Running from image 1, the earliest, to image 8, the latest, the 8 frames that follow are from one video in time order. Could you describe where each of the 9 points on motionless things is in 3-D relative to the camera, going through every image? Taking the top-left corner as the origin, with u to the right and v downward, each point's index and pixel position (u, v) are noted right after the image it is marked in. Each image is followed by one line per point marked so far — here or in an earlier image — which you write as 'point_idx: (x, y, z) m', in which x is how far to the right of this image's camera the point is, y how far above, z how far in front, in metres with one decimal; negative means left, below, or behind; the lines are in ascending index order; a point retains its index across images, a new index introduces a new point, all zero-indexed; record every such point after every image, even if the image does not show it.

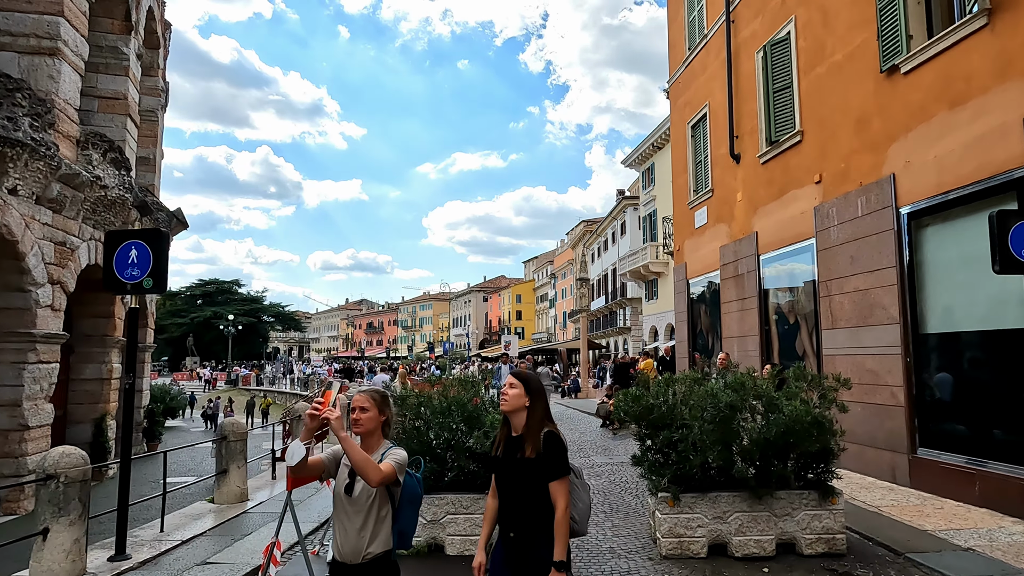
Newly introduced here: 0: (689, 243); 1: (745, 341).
0: (+4.0, +1.0, +14.8) m
1: (+4.2, -1.0, +11.8) m
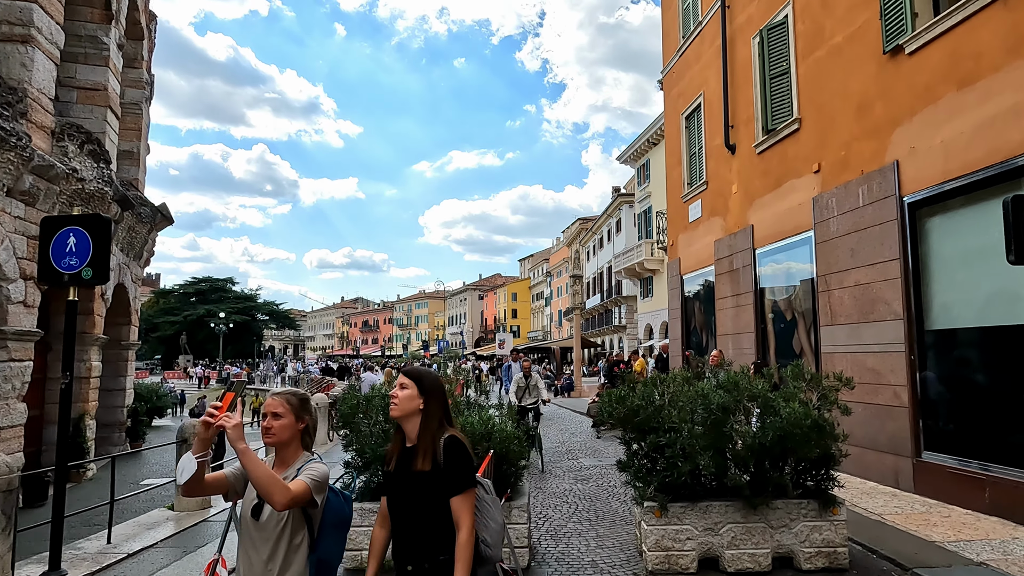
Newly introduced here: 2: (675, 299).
0: (+3.7, +1.1, +14.4) m
1: (+3.9, -0.9, +11.4) m
2: (+3.6, -0.2, +14.8) m
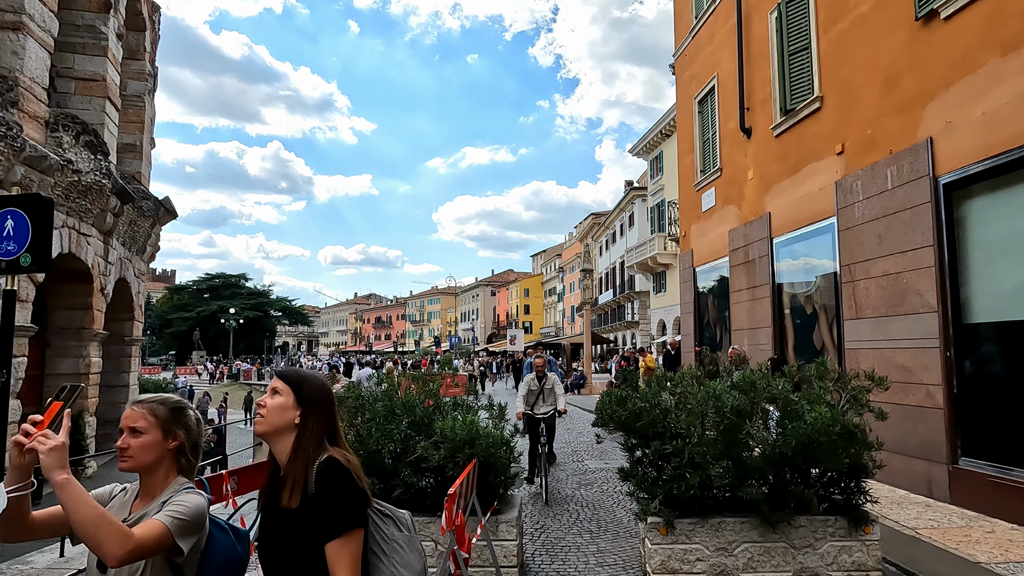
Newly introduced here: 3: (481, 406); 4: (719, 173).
0: (+3.8, +1.3, +13.7) m
1: (+4.0, -0.7, +10.7) m
2: (+3.7, -0.1, +14.2) m
3: (-0.3, -1.0, +5.6) m
4: (+3.9, +2.1, +12.3) m
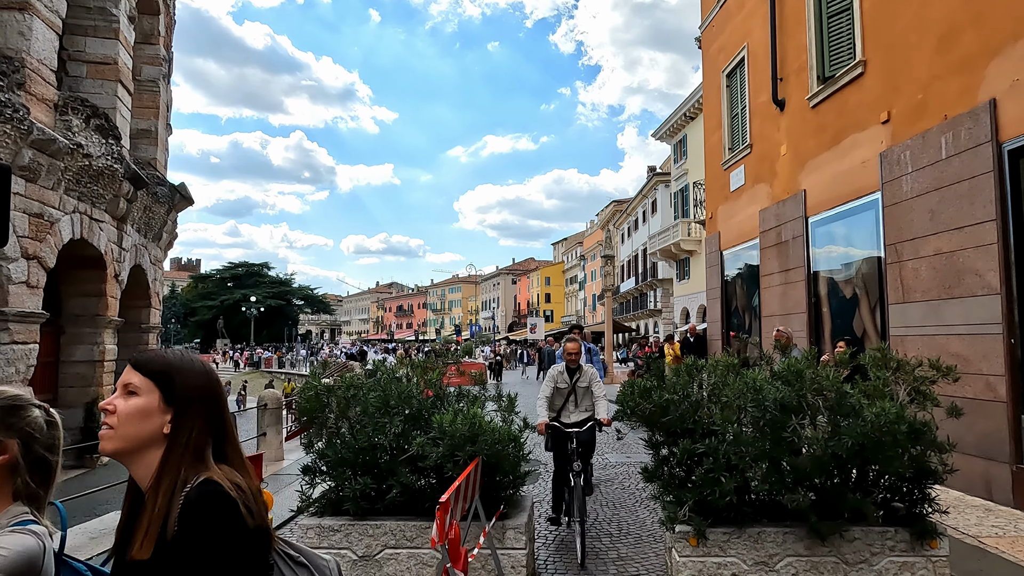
0: (+4.2, +1.6, +13.0) m
1: (+4.2, -0.5, +10.0) m
2: (+4.1, +0.2, +13.5) m
3: (-0.2, -0.8, +5.1) m
4: (+4.2, +2.4, +11.6) m
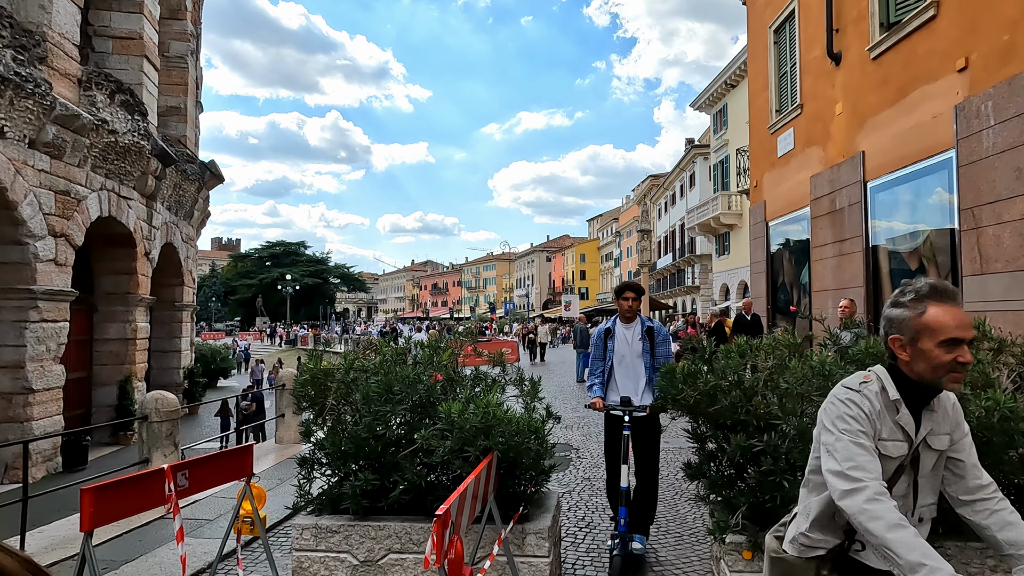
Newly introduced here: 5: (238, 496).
0: (+4.7, +2.1, +12.1) m
1: (+4.6, -0.1, +9.2) m
2: (+4.7, +0.7, +12.6) m
3: (0.0, -0.6, +4.5) m
4: (+4.6, +2.9, +10.7) m
5: (-1.6, -1.2, +3.8) m
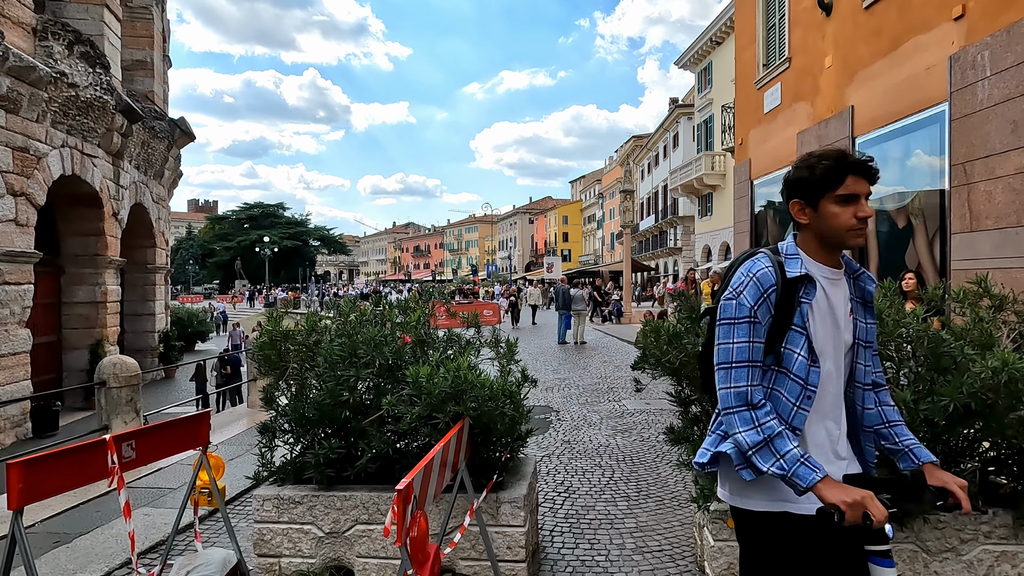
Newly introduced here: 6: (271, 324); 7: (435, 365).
0: (+4.4, +2.8, +11.8) m
1: (+4.3, +0.5, +9.1) m
2: (+4.3, +1.5, +12.4) m
3: (-0.2, -0.4, +4.3) m
4: (+4.3, +3.5, +10.3) m
5: (-1.7, -1.0, +3.6) m
6: (-1.4, -0.2, +3.9) m
7: (-0.4, -0.4, +3.5) m
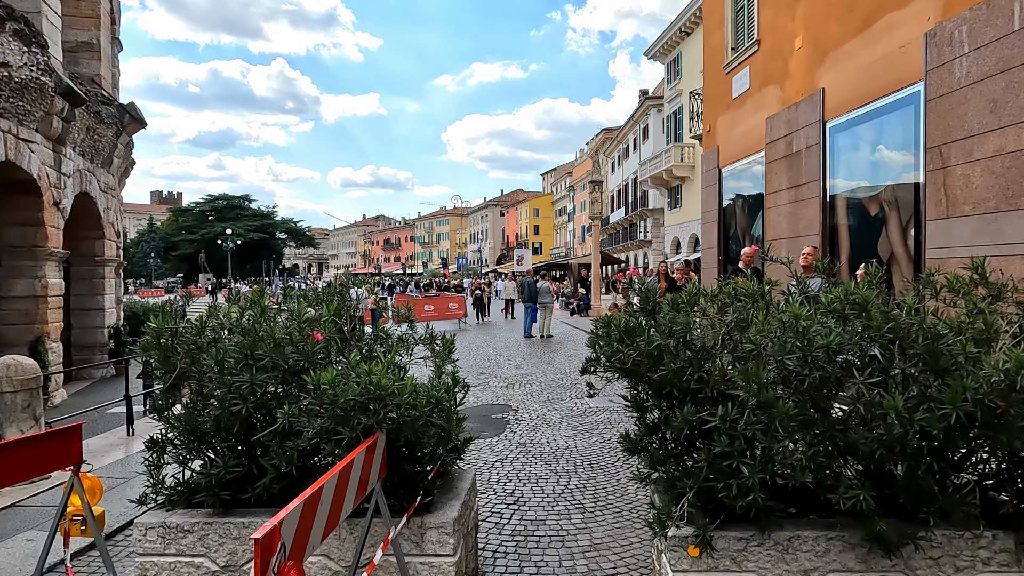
0: (+3.7, +2.9, +11.5) m
1: (+3.8, +0.6, +8.7) m
2: (+3.6, +1.6, +12.1) m
3: (-0.6, -0.3, +3.8) m
4: (+3.7, +3.6, +10.0) m
5: (-2.0, -0.9, +3.0) m
6: (-1.8, -0.2, +3.4) m
7: (-0.7, -0.4, +3.0) m
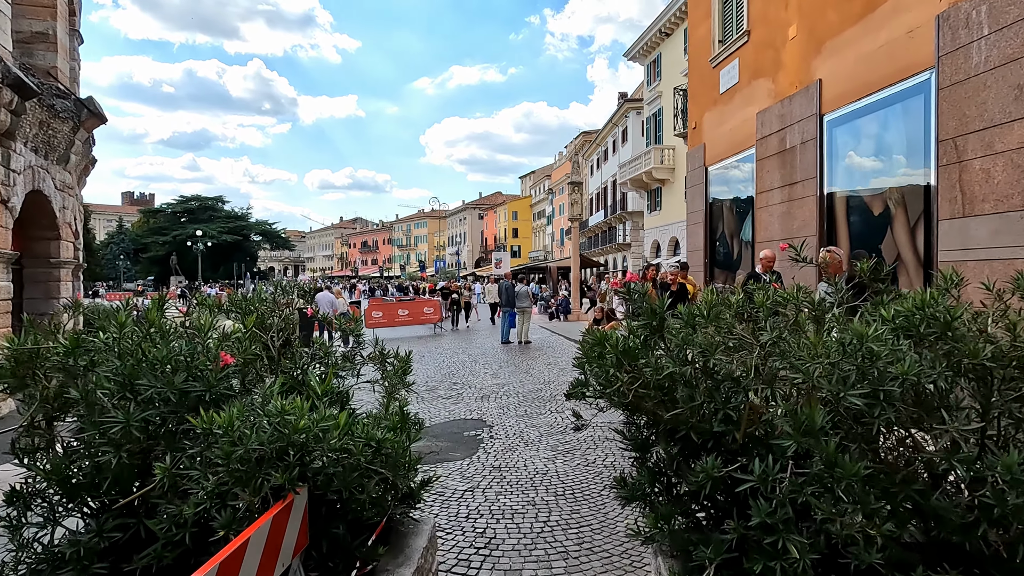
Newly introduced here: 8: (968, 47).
0: (+3.3, +2.9, +10.9) m
1: (+3.5, +0.5, +8.2) m
2: (+3.2, +1.6, +11.6) m
3: (-0.7, -0.3, +3.1) m
4: (+3.3, +3.6, +9.5) m
5: (-2.2, -1.0, +2.3) m
6: (-1.9, -0.2, +2.7) m
7: (-0.8, -0.4, +2.3) m
8: (+3.7, +2.0, +5.4) m
